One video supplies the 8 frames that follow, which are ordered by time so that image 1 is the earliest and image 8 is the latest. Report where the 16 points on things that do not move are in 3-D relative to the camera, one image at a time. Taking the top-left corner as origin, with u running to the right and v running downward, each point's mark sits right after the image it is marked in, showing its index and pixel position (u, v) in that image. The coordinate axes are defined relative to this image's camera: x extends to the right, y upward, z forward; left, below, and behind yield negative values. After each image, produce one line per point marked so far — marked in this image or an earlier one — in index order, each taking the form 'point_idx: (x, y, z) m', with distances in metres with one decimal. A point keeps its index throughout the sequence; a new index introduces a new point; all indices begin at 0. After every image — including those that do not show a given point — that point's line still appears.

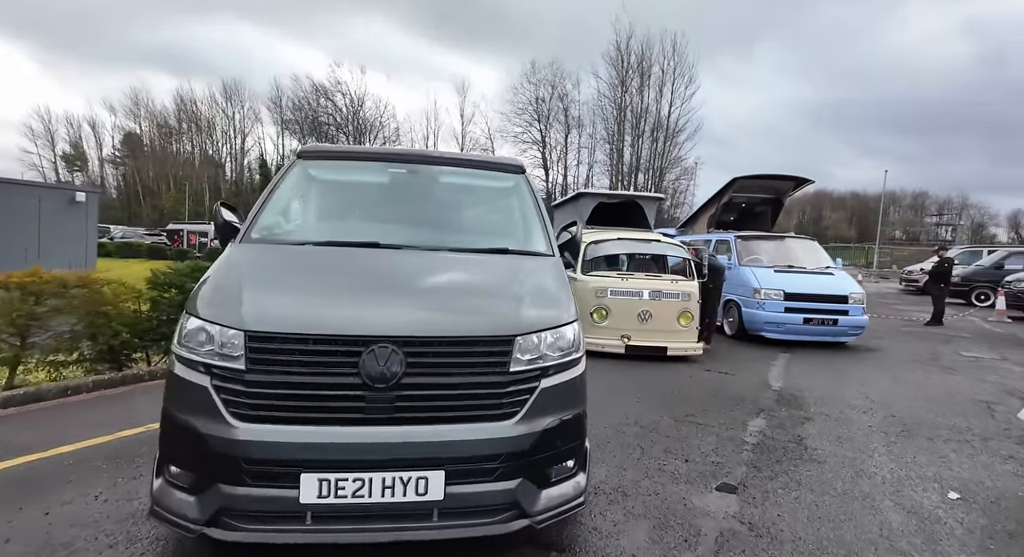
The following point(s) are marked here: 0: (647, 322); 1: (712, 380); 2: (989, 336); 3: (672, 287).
0: (+1.9, -0.6, +6.8) m
1: (+2.5, -1.2, +6.1) m
2: (+10.2, -1.3, +10.5) m
3: (+2.3, -0.1, +6.9) m
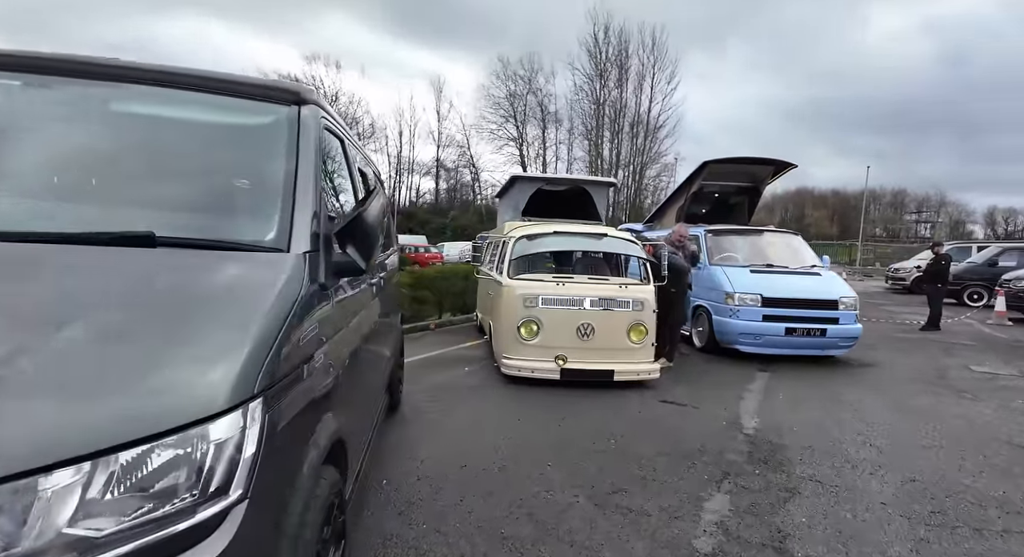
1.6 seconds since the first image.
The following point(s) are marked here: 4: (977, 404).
0: (+0.8, -0.7, +5.3) m
1: (+1.5, -1.3, +4.6) m
2: (+9.0, -1.3, +9.3) m
3: (+1.3, -0.2, +5.5) m
4: (+5.0, -1.4, +5.4) m
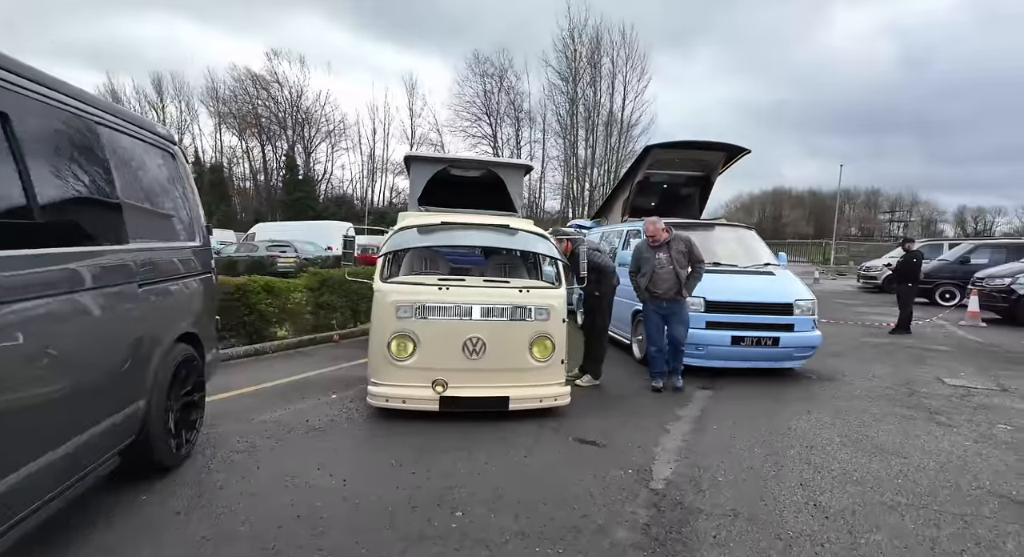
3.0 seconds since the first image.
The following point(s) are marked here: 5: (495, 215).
0: (-0.3, -0.7, +4.2) m
1: (+0.4, -1.3, +3.5) m
2: (+7.8, -1.3, +8.4) m
3: (+0.1, -0.2, +4.4) m
4: (+3.9, -1.4, +4.4) m
5: (-0.2, +0.7, +5.6) m
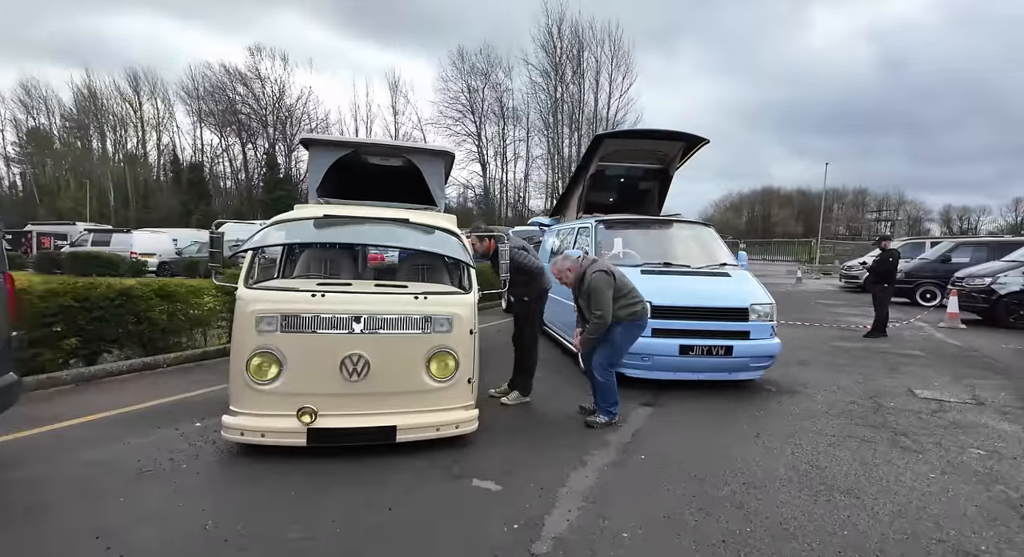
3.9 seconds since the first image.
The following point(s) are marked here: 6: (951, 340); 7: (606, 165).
0: (-1.1, -0.7, +3.5) m
1: (-0.4, -1.4, +2.9) m
2: (+6.9, -1.3, +7.9) m
3: (-0.7, -0.2, +3.7) m
4: (+3.1, -1.4, +3.8) m
5: (-1.0, +0.7, +5.0) m
6: (+8.8, -1.2, +9.9) m
7: (+1.5, +1.8, +8.0) m
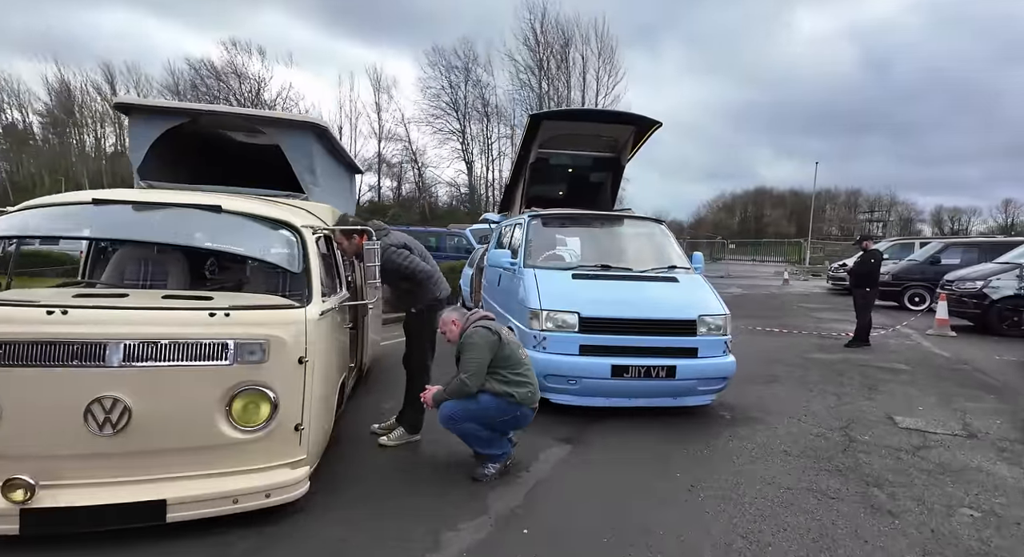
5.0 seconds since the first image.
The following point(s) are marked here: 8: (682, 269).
0: (-2.1, -0.8, +2.5) m
1: (-1.3, -1.4, +1.9) m
2: (+5.9, -1.4, +7.0) m
3: (-1.6, -0.3, +2.7) m
4: (+2.2, -1.5, +2.8) m
5: (-1.9, +0.6, +4.0) m
6: (+7.8, -1.3, +9.0) m
7: (+0.5, +1.8, +7.0) m
8: (+2.0, +0.1, +5.8) m
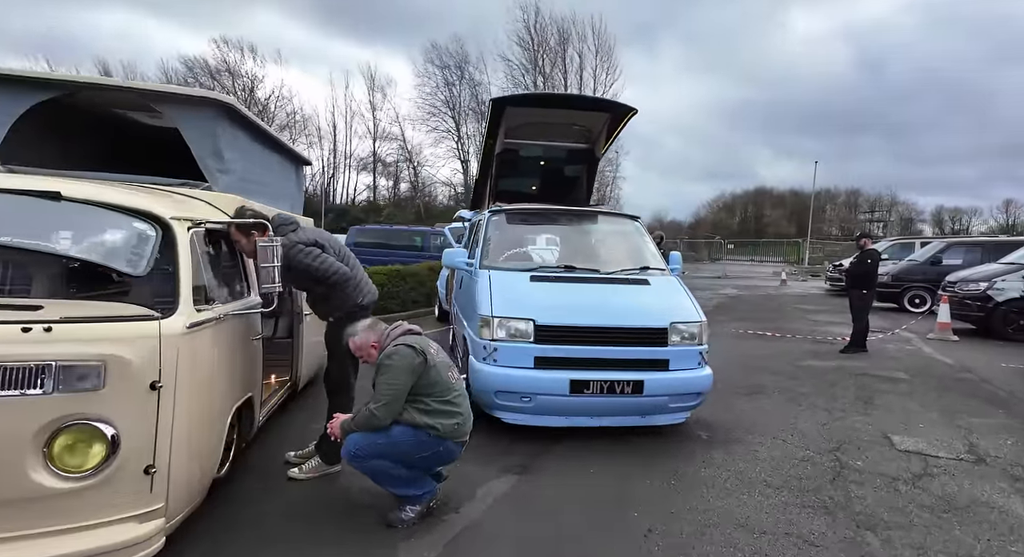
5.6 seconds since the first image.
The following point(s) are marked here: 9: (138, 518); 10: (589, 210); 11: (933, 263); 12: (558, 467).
0: (-2.5, -0.8, +2.0) m
1: (-1.8, -1.4, +1.3) m
2: (+5.5, -1.4, +6.4) m
3: (-2.1, -0.3, +2.2) m
4: (+1.7, -1.5, +2.3) m
5: (-2.4, +0.6, +3.4) m
6: (+7.3, -1.3, +8.4) m
7: (+0.1, +1.8, +6.5) m
8: (+1.6, +0.1, +5.3) m
9: (-1.7, -1.1, +2.3) m
10: (+1.0, +0.9, +6.1) m
11: (+11.5, +0.4, +13.5) m
12: (+0.3, -1.4, +3.8) m
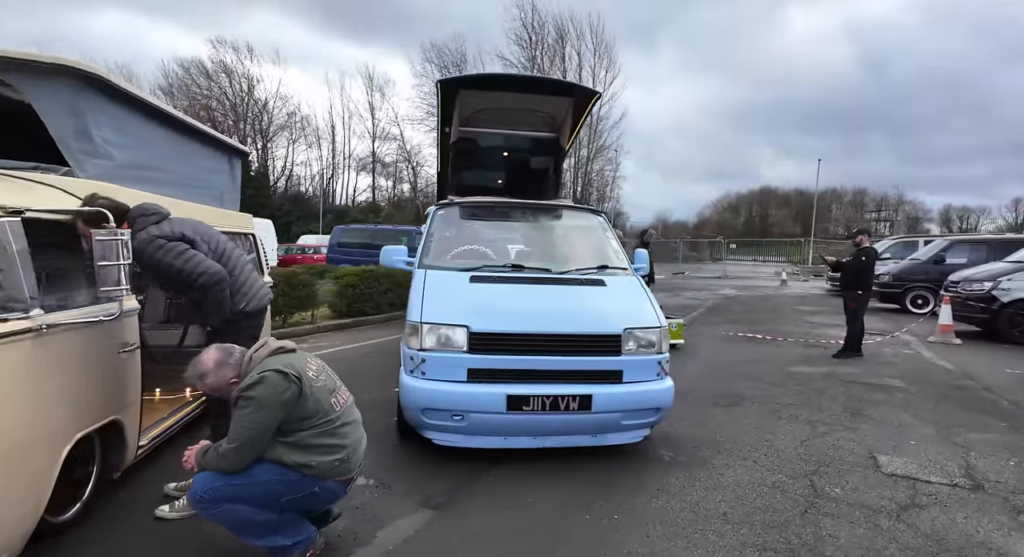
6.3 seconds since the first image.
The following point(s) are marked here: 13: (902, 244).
0: (-3.1, -0.8, +1.5) m
1: (-2.3, -1.4, +0.8) m
2: (+5.0, -1.4, +5.9) m
3: (-2.6, -0.3, +1.7) m
4: (+1.2, -1.5, +1.8) m
5: (-2.9, +0.6, +2.9) m
6: (+6.8, -1.3, +7.8) m
7: (-0.4, +1.8, +6.0) m
8: (+1.0, +0.1, +4.8) m
9: (-2.3, -1.1, +1.9) m
10: (+0.5, +0.8, +5.6) m
11: (+11.1, +0.4, +12.9) m
12: (-0.2, -1.4, +3.3) m
13: (+13.3, +1.2, +16.9) m
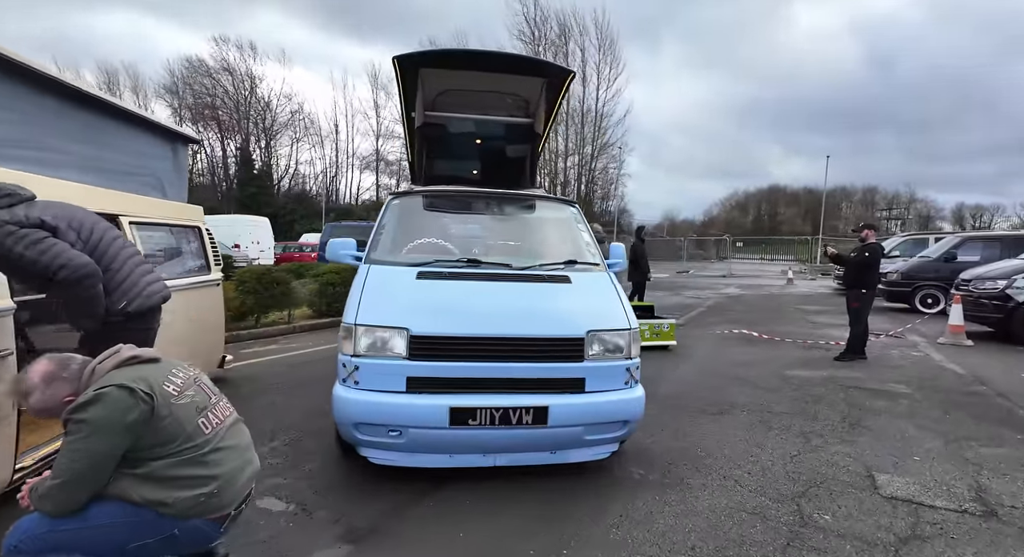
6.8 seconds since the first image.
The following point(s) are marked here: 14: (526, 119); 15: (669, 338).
0: (-3.4, -0.8, +1.1) m
1: (-2.7, -1.4, +0.5) m
2: (+4.6, -1.4, +5.4) m
3: (-3.0, -0.3, +1.3) m
4: (+0.8, -1.5, +1.3) m
5: (-3.3, +0.6, +2.5) m
6: (+6.5, -1.3, +7.3) m
7: (-0.8, +1.8, +5.5) m
8: (+0.7, +0.1, +4.3) m
9: (-2.7, -1.1, +1.5) m
10: (+0.1, +0.9, +5.2) m
11: (+10.9, +0.5, +12.3) m
12: (-0.5, -1.4, +2.9) m
13: (+13.2, +1.3, +16.3) m
14: (+0.1, +1.8, +5.6) m
15: (+2.7, -1.0, +8.5) m
